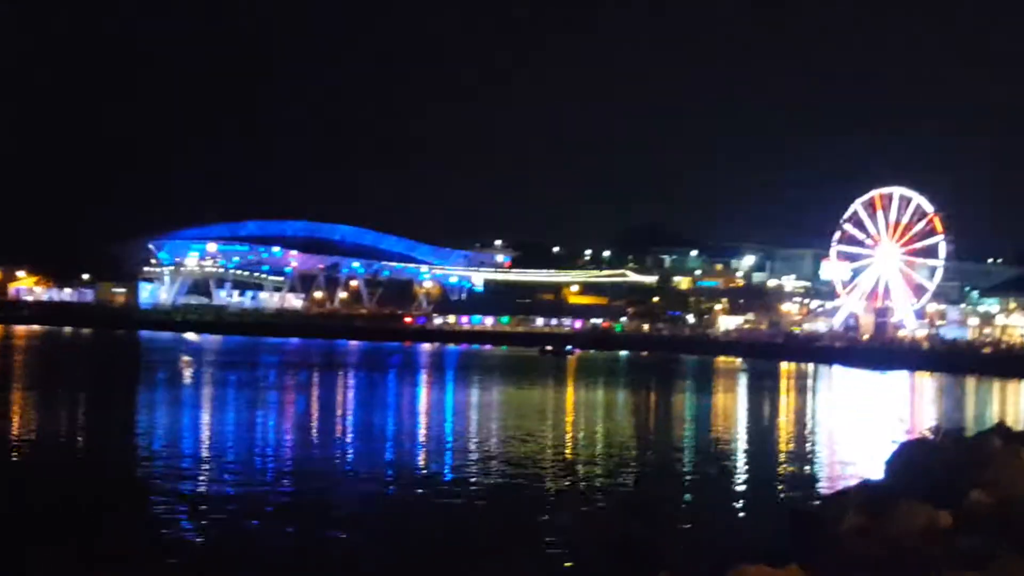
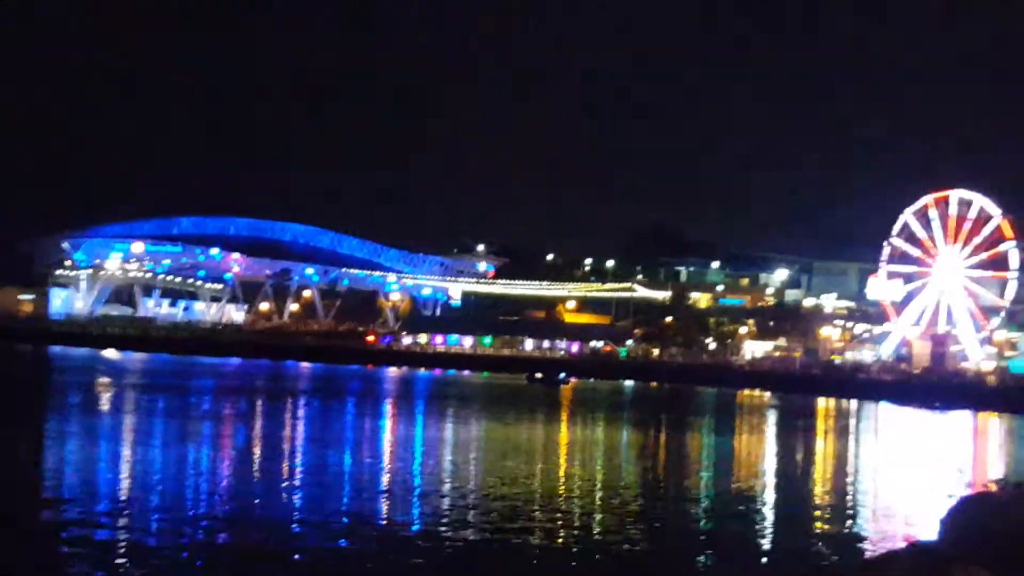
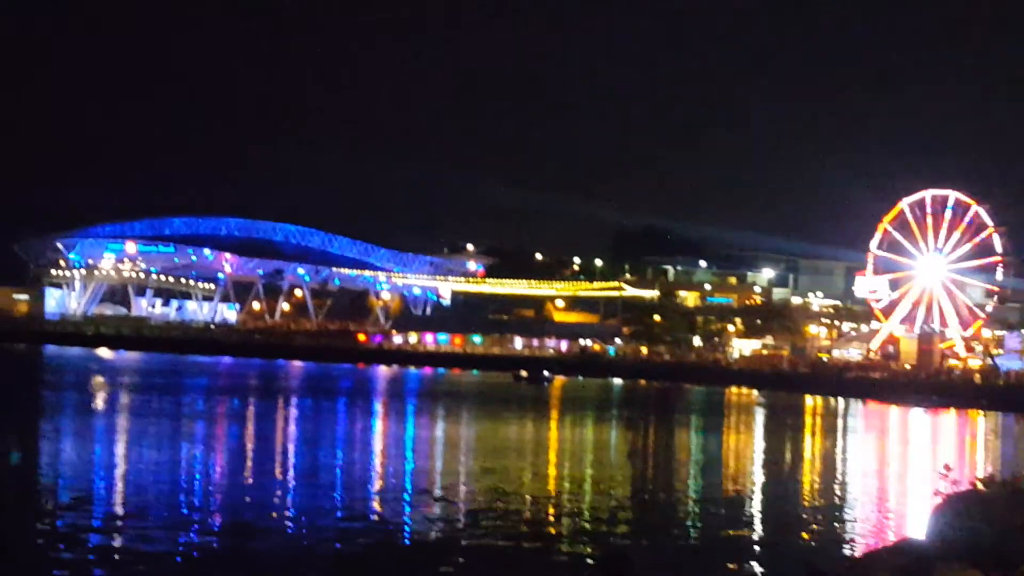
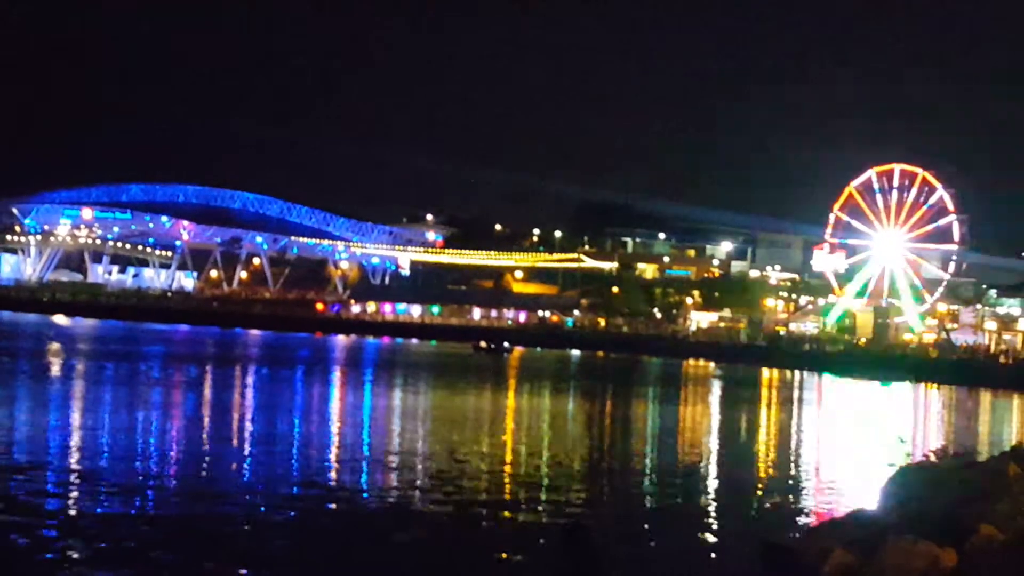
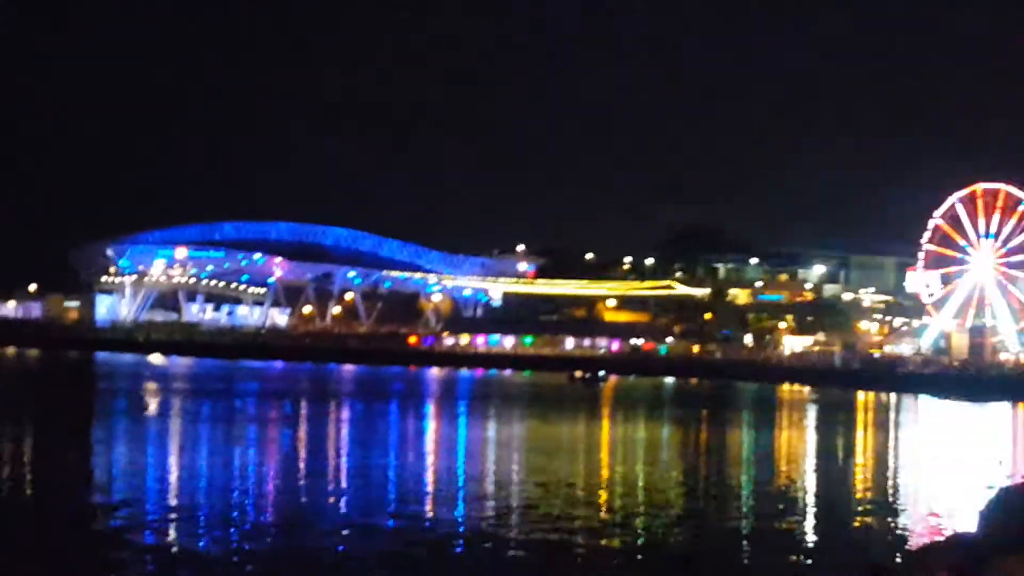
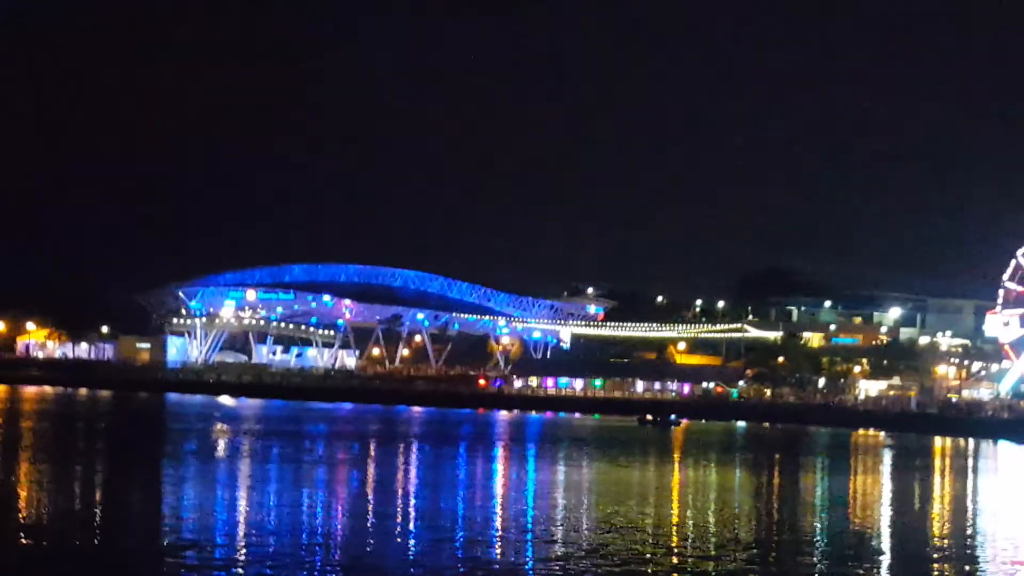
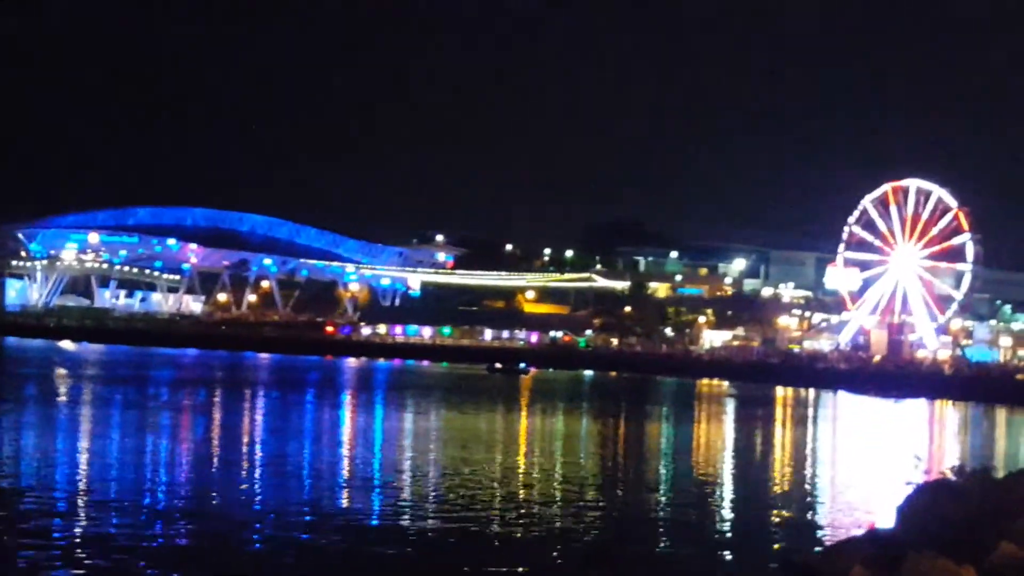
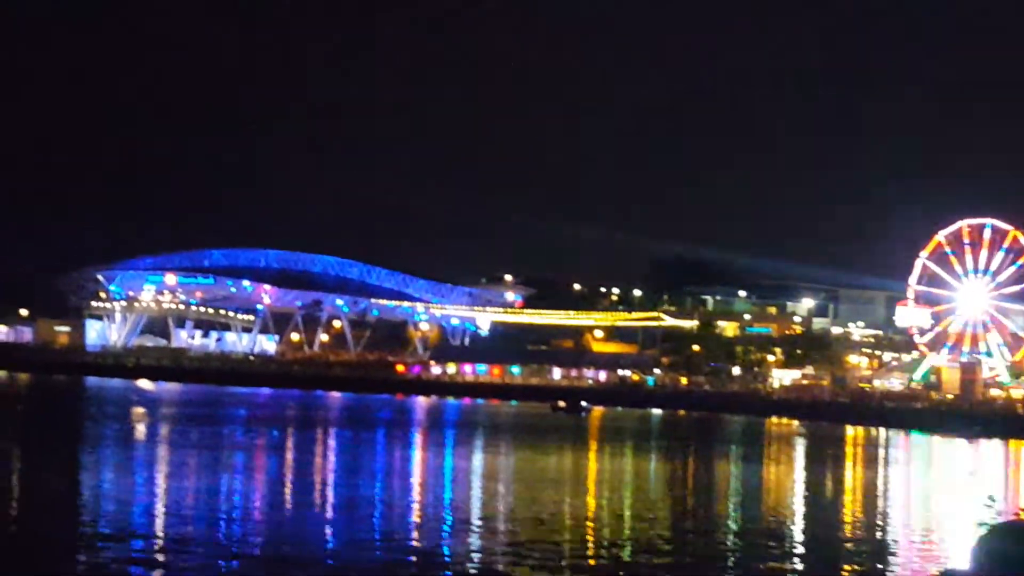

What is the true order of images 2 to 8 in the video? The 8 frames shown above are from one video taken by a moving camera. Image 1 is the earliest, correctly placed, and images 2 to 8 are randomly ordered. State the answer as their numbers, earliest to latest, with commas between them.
7, 2, 6, 5, 4, 3, 8
